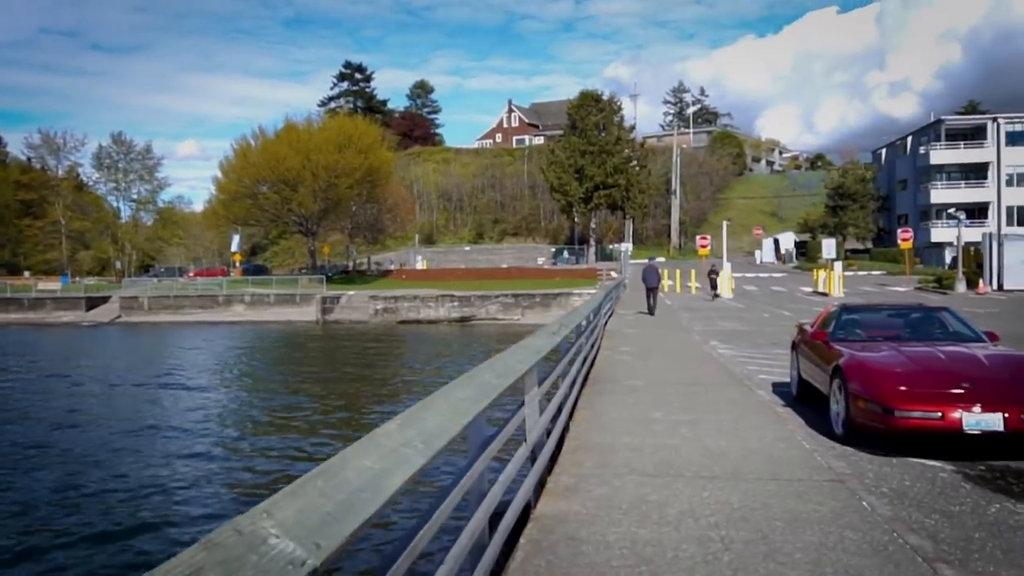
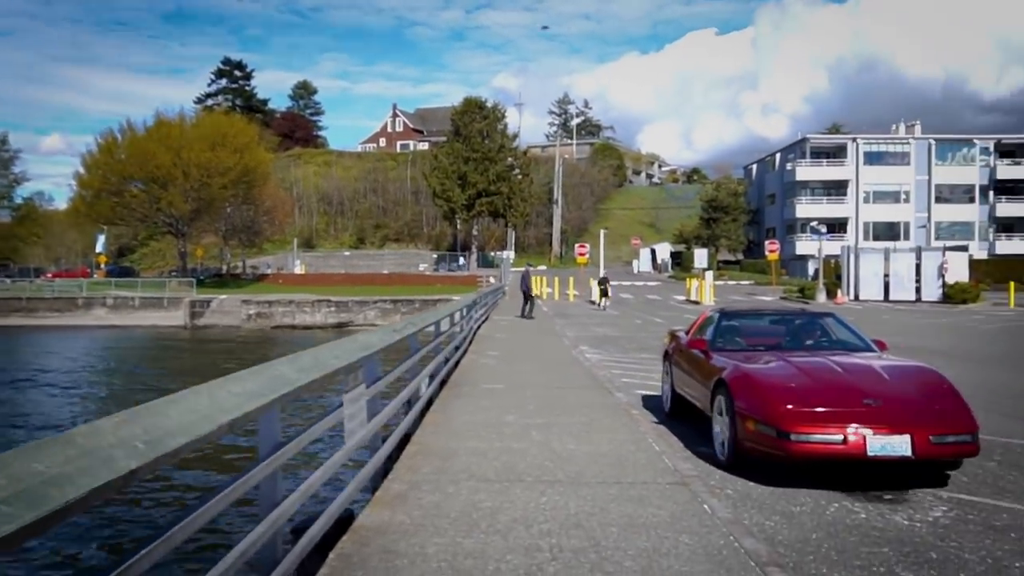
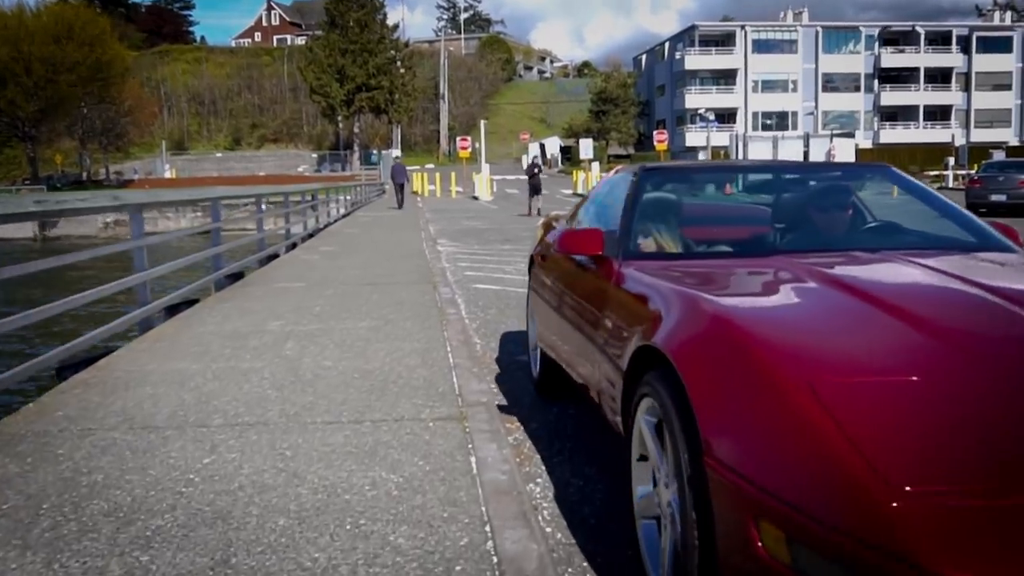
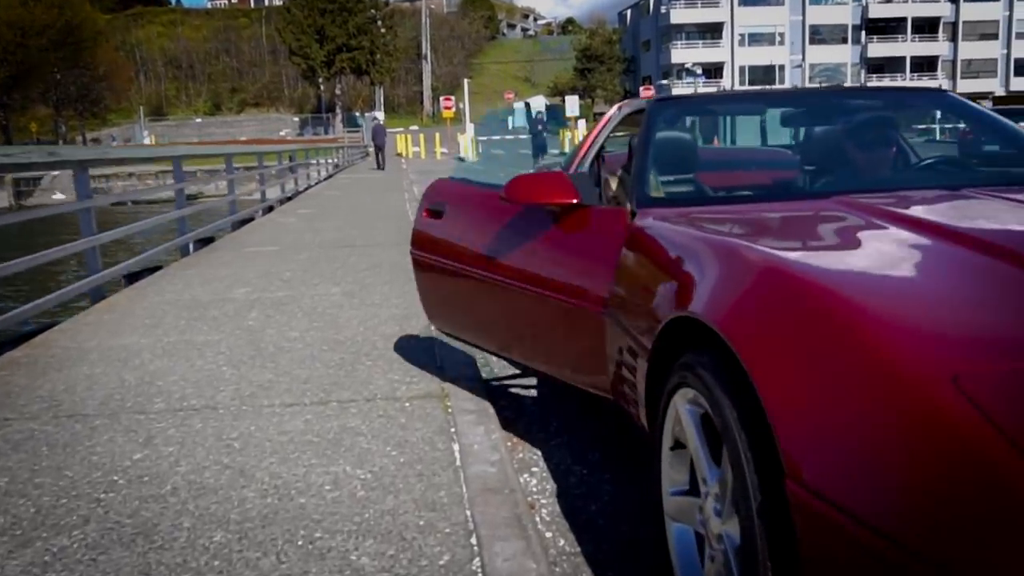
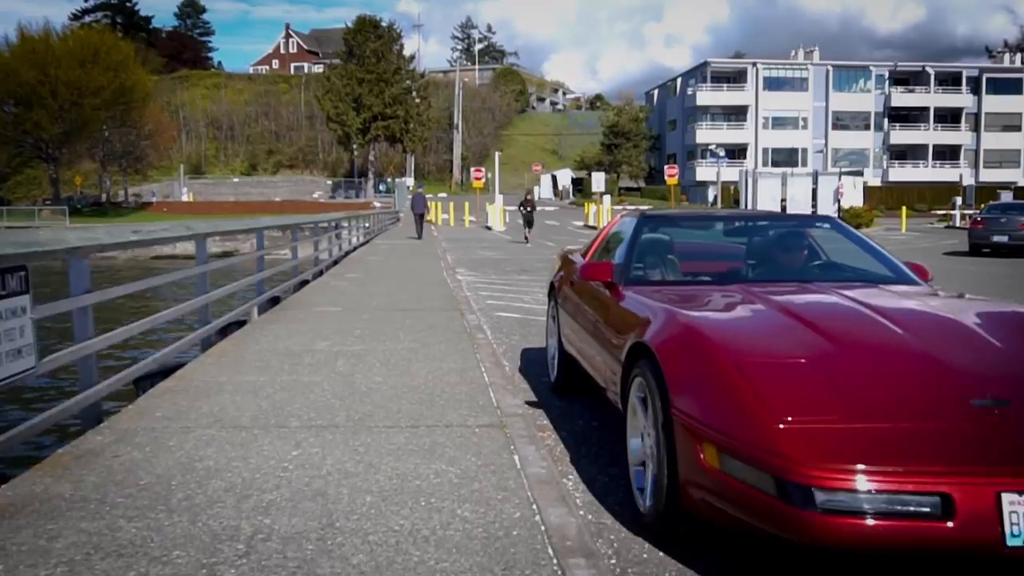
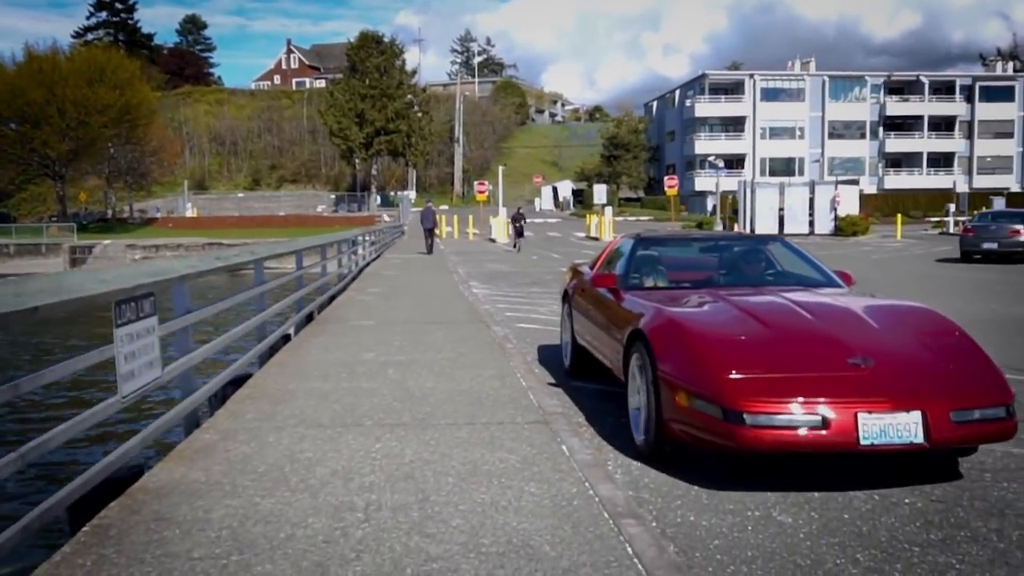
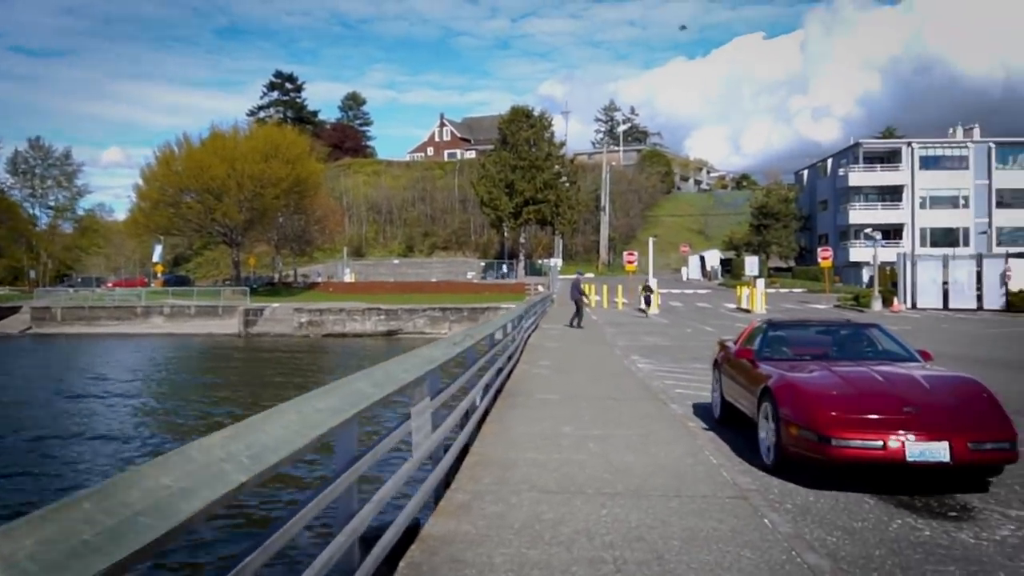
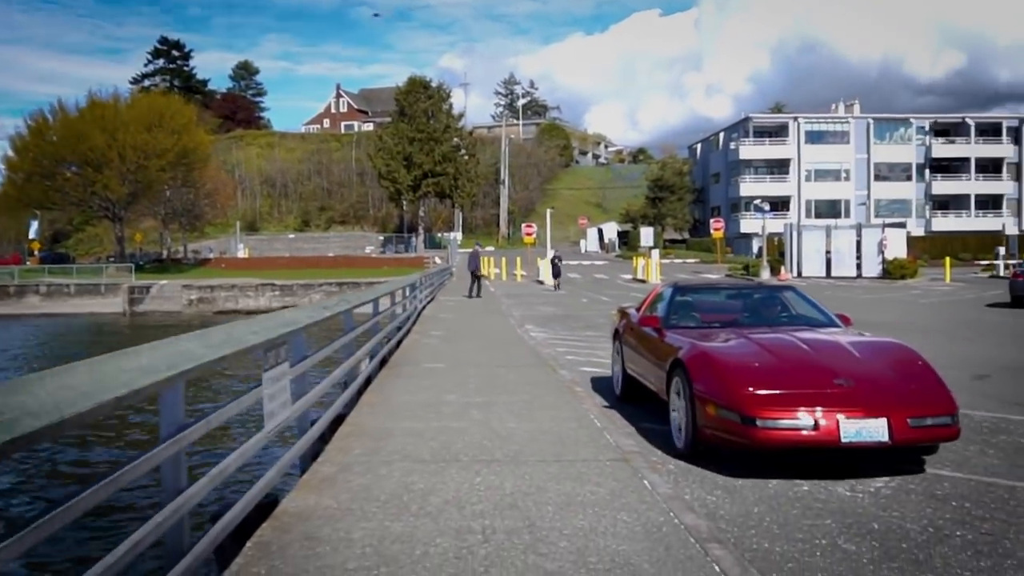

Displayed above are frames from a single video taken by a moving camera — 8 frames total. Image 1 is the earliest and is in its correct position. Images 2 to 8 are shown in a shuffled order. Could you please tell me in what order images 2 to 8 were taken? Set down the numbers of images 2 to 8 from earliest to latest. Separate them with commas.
7, 2, 8, 6, 5, 3, 4
